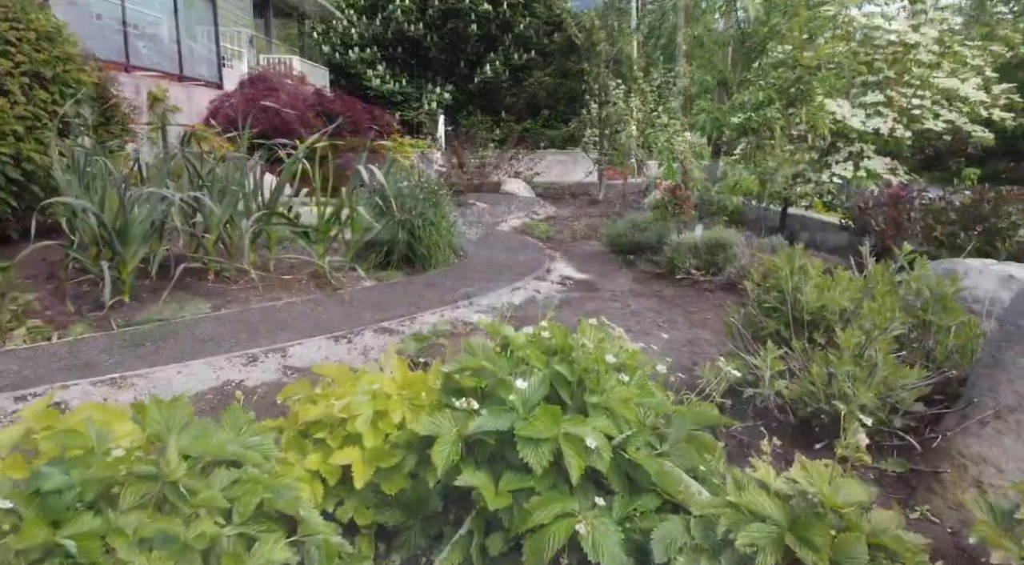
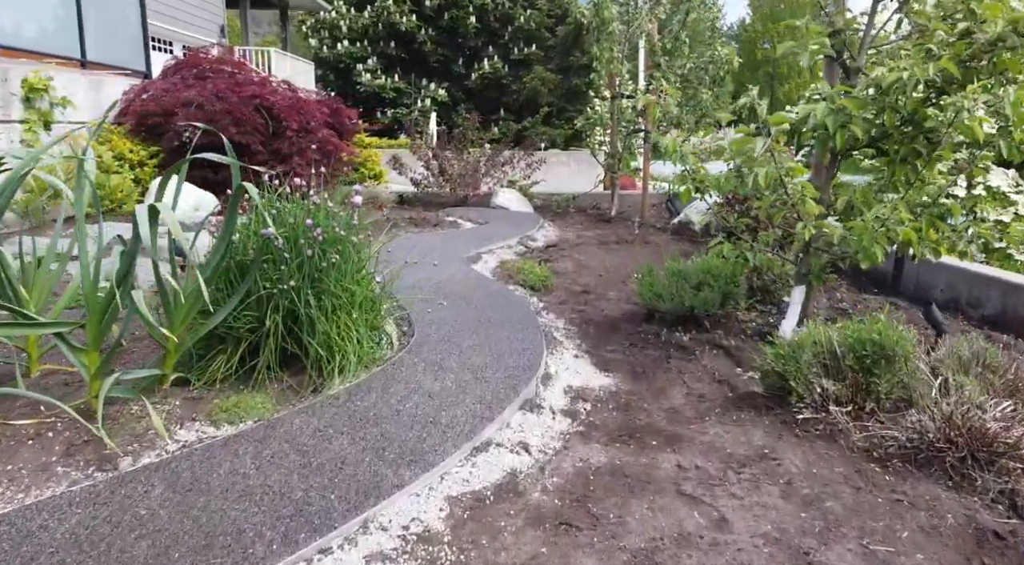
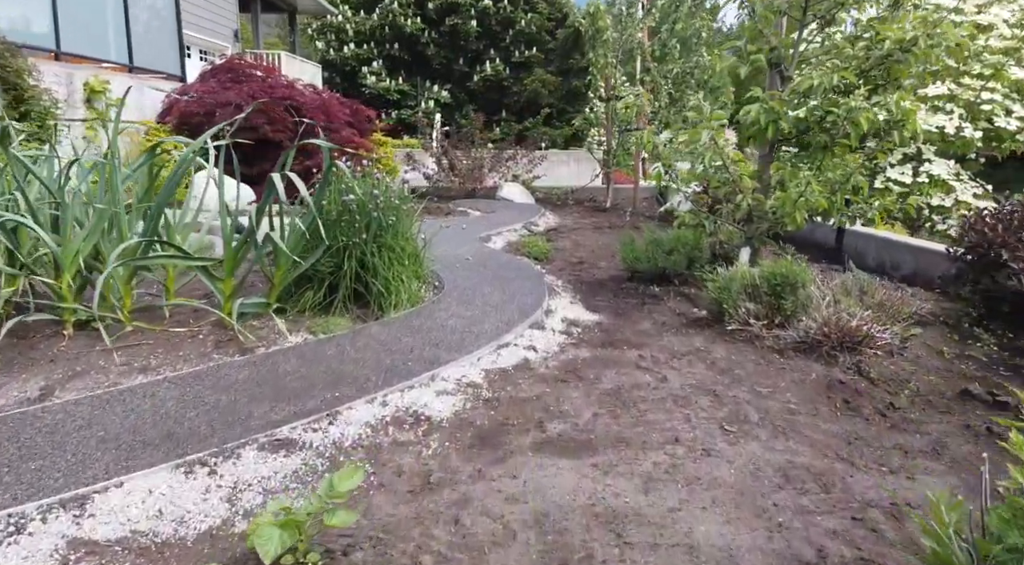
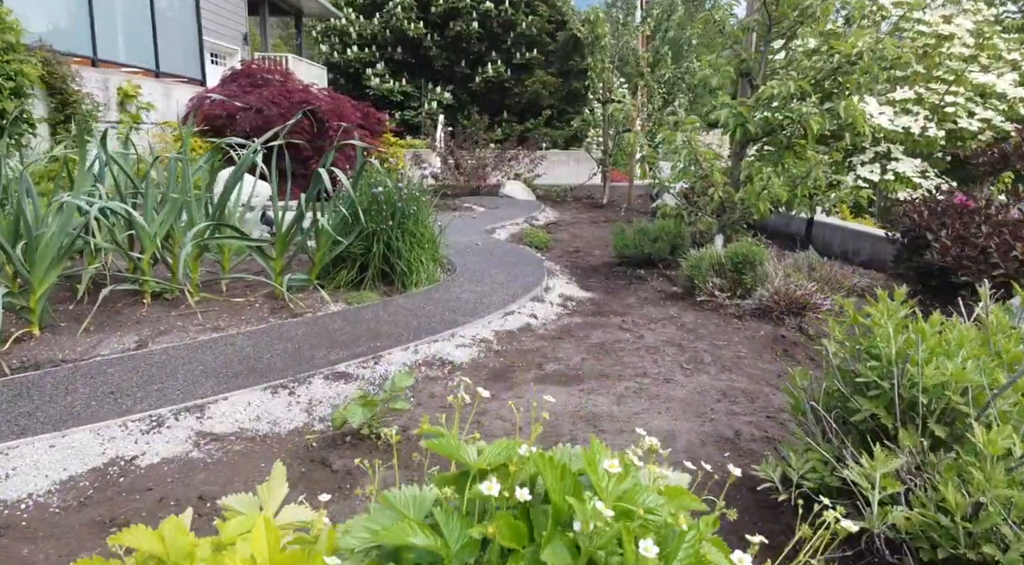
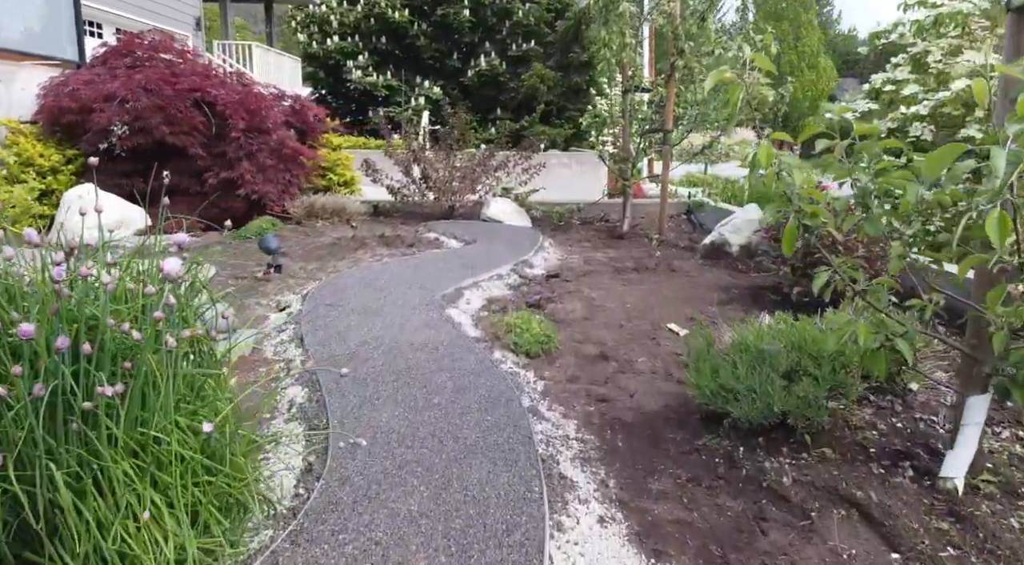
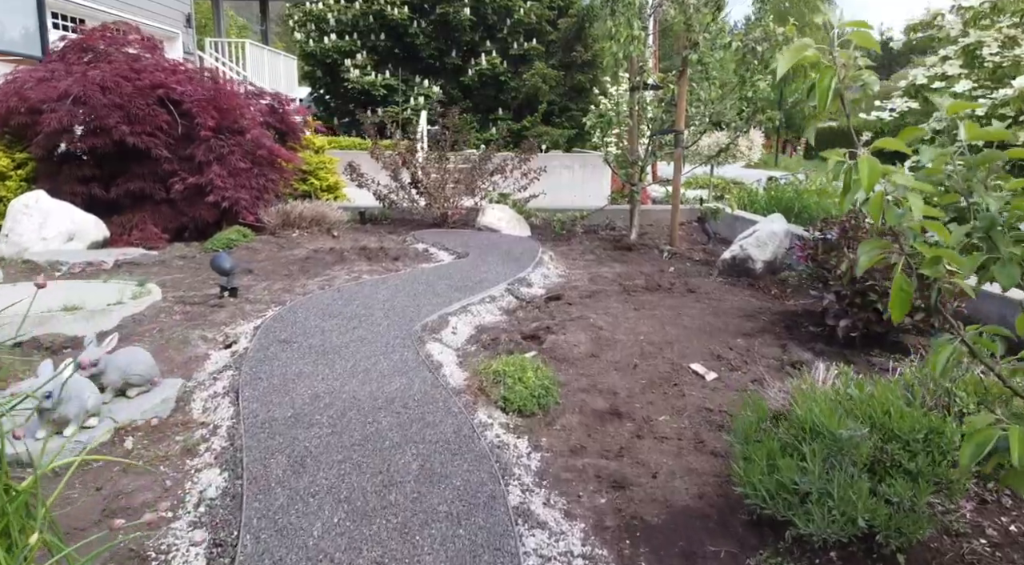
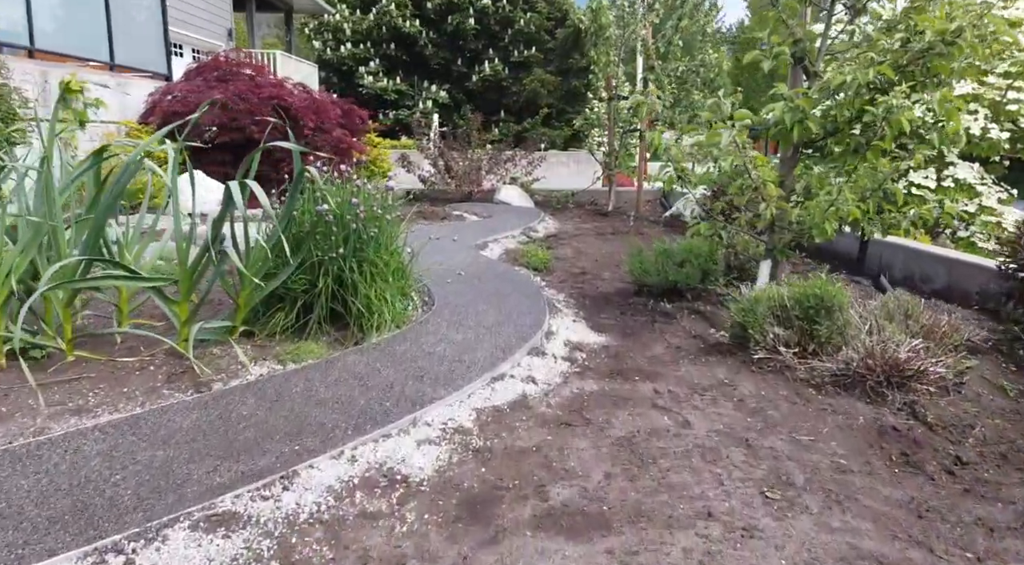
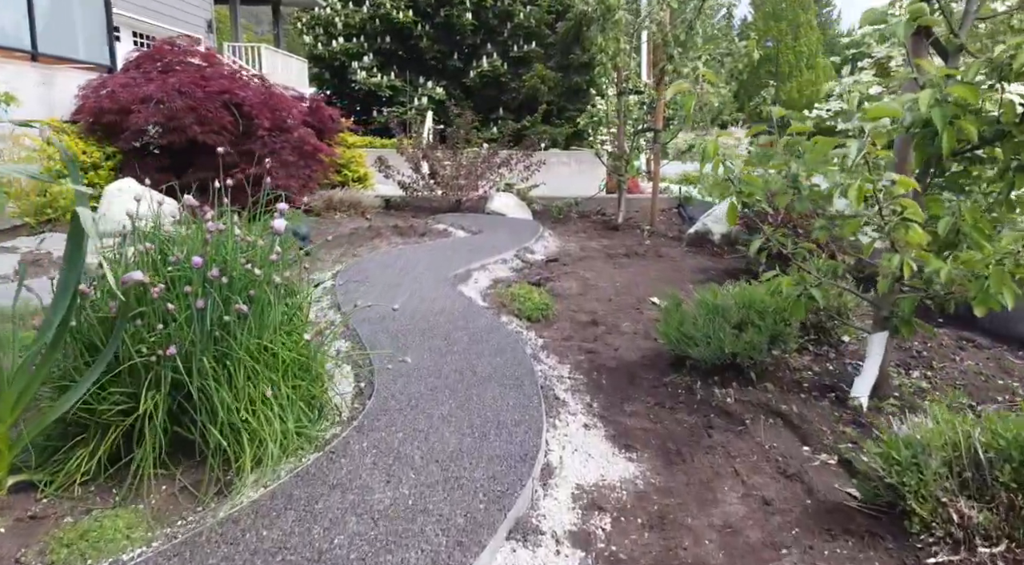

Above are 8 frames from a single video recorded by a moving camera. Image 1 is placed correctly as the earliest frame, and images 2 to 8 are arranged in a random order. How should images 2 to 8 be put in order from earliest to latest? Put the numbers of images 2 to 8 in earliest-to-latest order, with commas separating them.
4, 3, 7, 2, 8, 5, 6
